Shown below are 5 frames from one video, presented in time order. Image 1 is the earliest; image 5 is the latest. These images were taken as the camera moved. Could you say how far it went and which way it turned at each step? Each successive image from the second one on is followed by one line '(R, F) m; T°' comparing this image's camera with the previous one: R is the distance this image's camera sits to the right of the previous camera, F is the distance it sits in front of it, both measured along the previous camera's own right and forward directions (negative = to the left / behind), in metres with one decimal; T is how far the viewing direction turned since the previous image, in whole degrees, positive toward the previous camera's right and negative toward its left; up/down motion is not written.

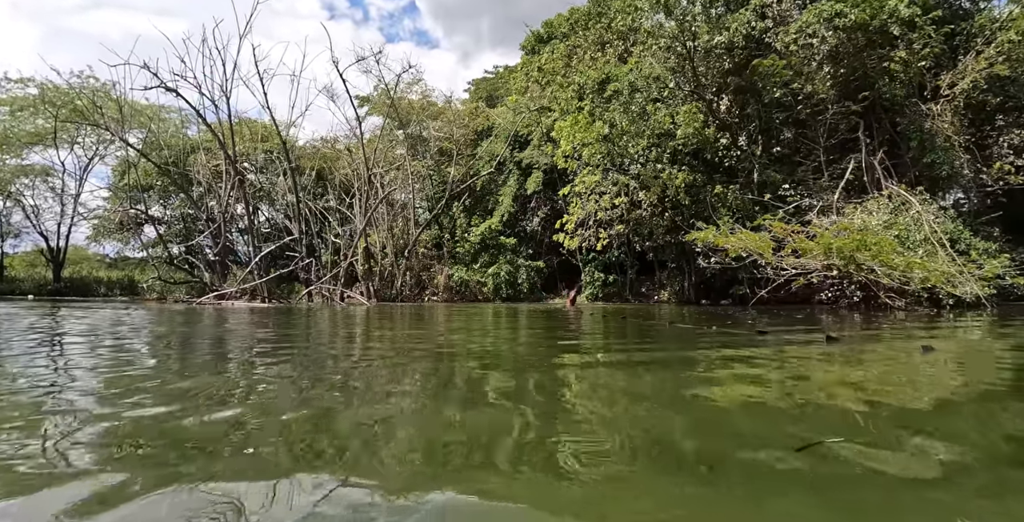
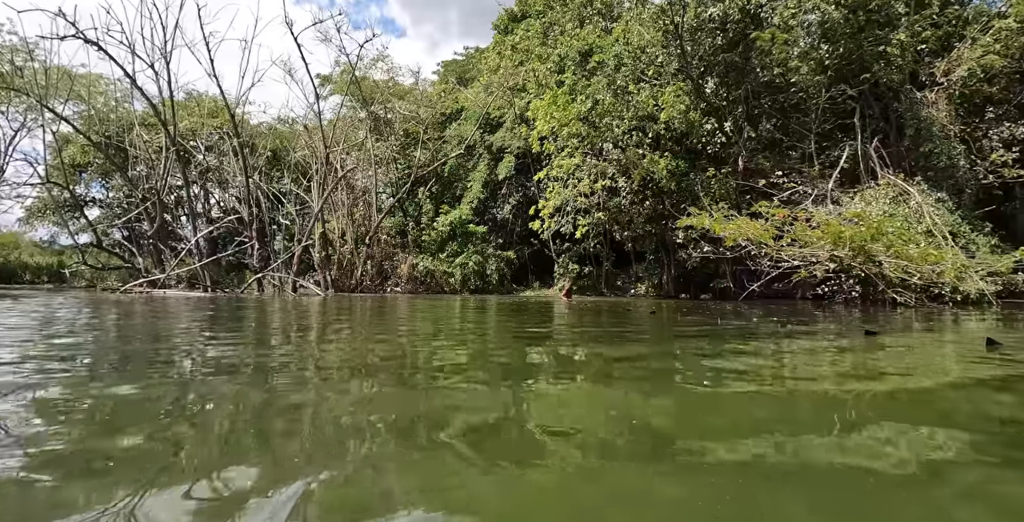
(-0.1, +1.0) m; +3°
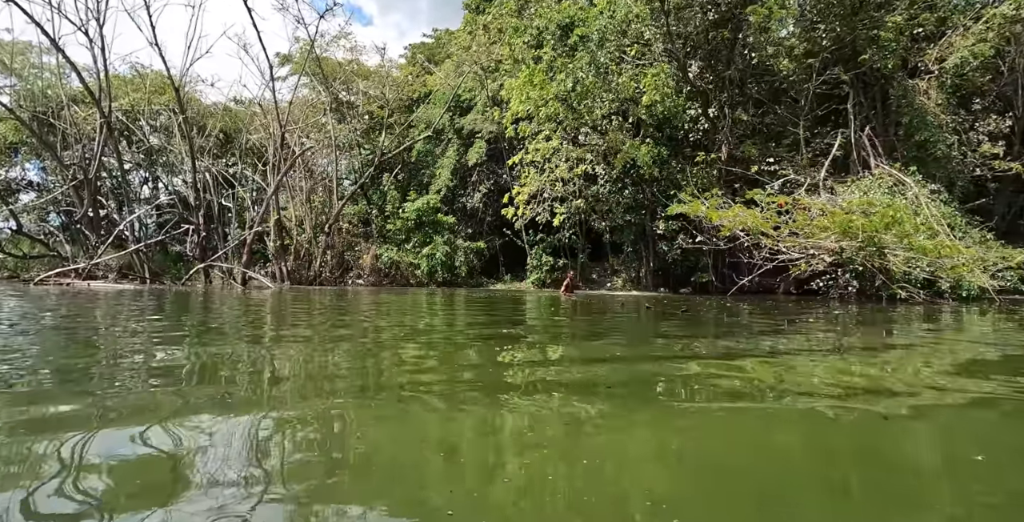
(-0.1, +0.8) m; +3°
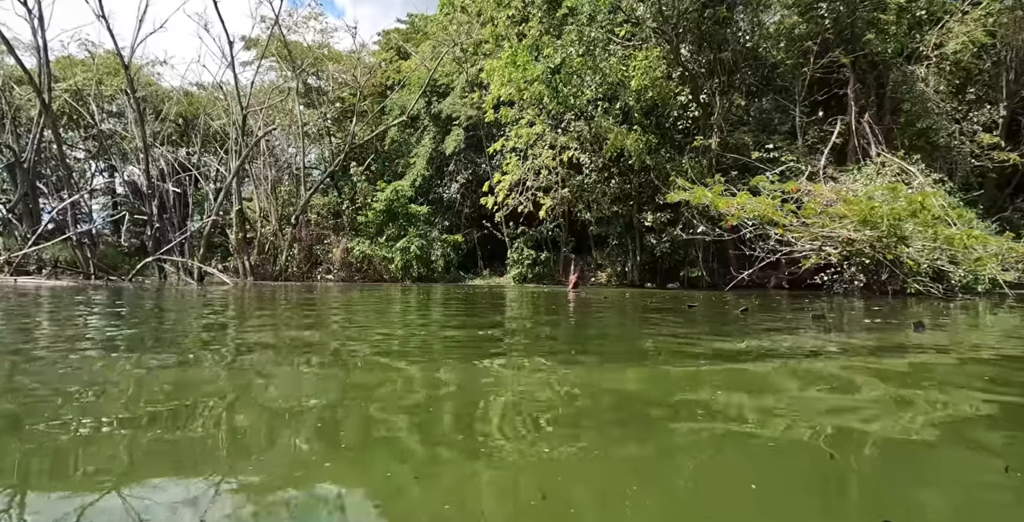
(-0.1, +0.7) m; +2°
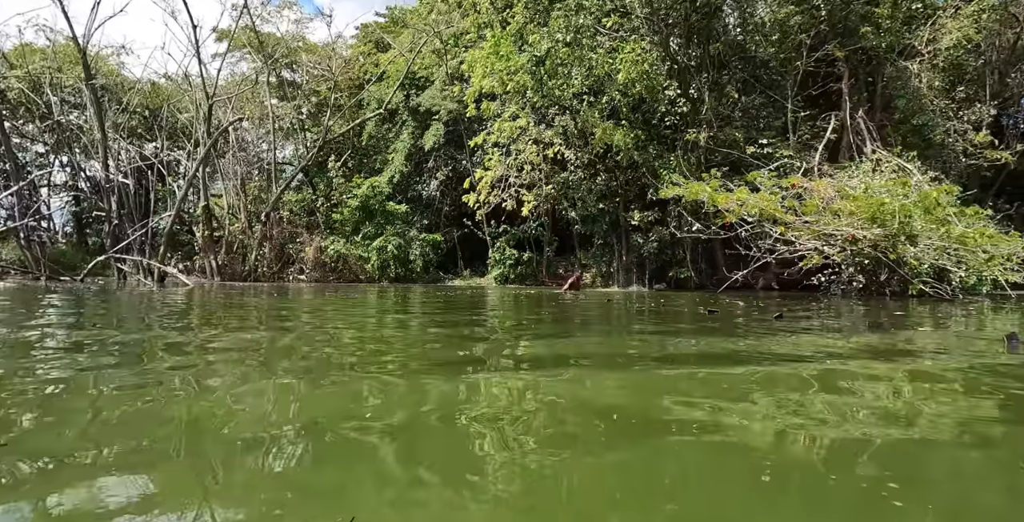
(0.0, +0.5) m; +2°
